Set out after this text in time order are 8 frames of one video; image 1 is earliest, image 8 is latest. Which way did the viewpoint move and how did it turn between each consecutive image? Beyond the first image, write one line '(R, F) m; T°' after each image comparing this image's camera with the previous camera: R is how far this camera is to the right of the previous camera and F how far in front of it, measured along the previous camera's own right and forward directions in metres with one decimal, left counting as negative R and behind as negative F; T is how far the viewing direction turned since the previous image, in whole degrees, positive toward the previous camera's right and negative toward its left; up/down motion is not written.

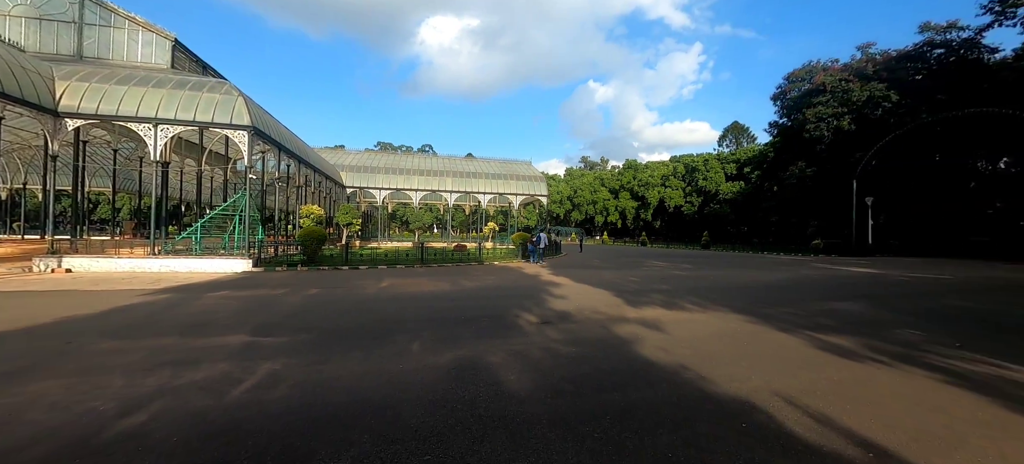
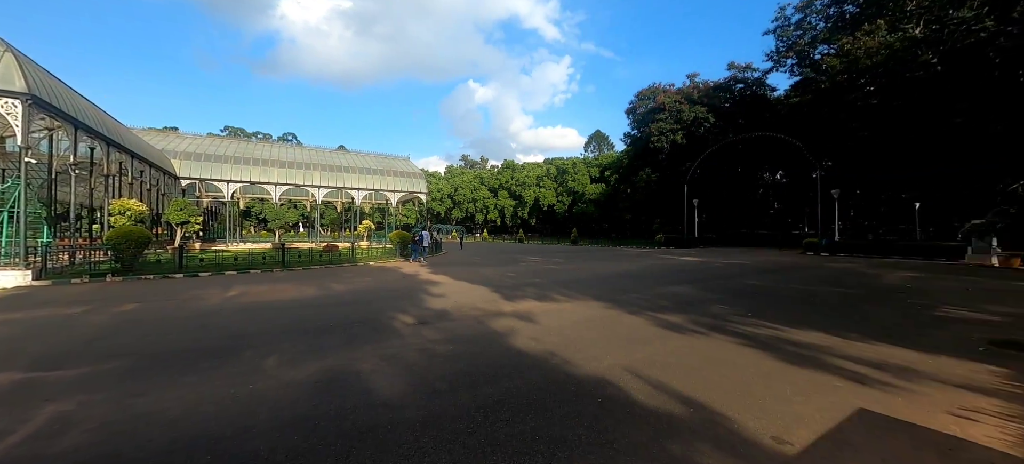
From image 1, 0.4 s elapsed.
(+0.1, 0.0) m; +17°
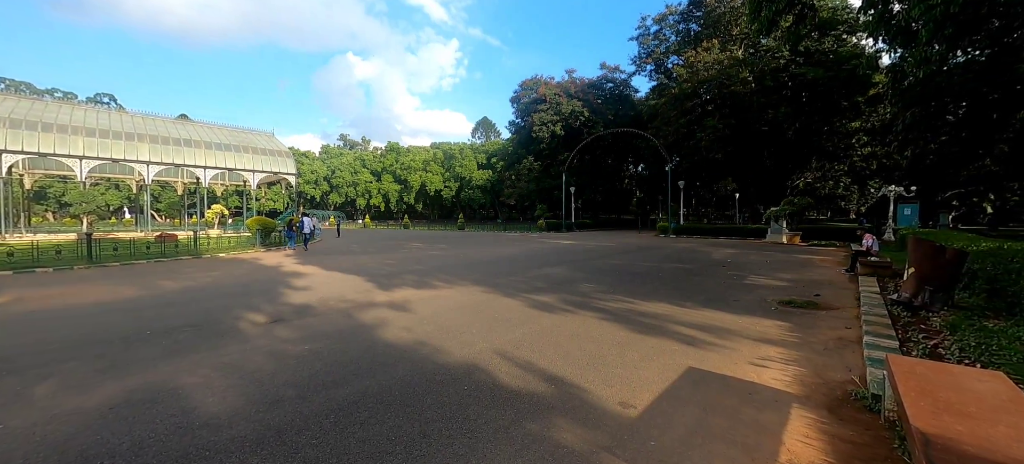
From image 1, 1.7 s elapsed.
(+0.2, +0.1) m; +16°
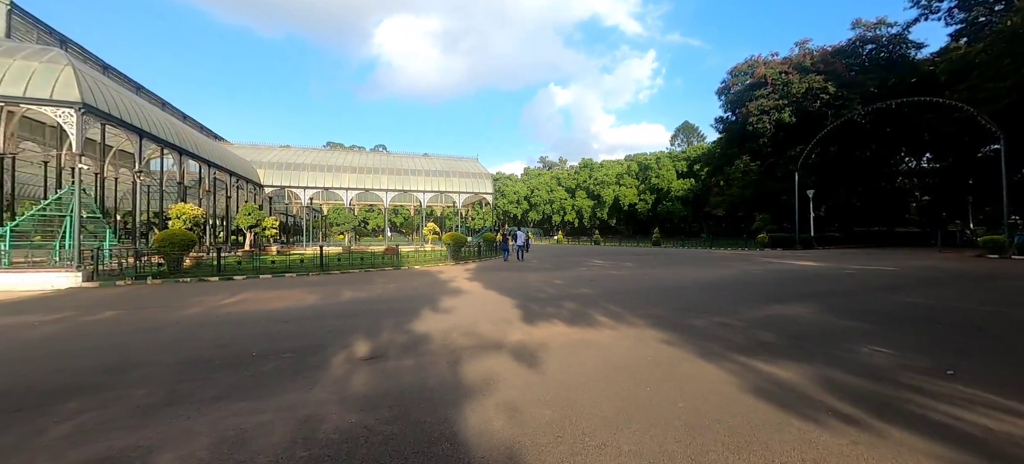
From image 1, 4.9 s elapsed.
(+0.1, +2.5) m; -28°
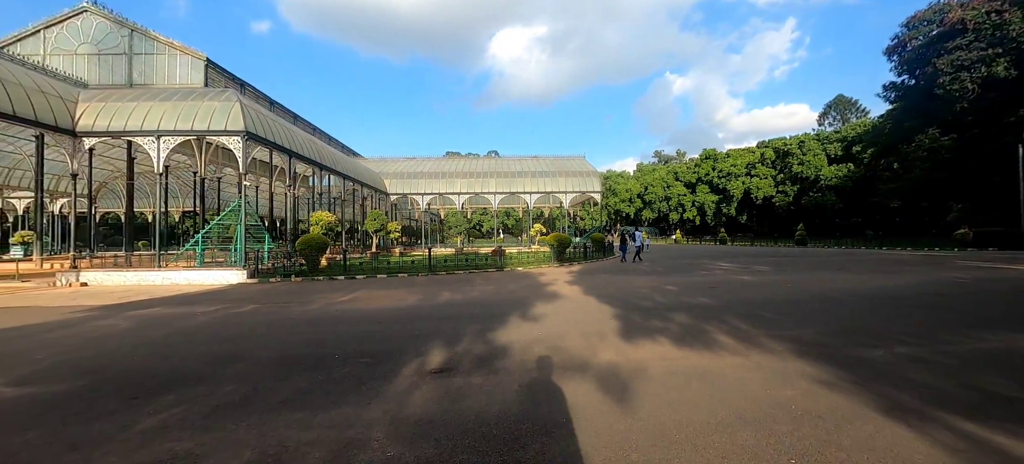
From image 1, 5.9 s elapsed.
(+0.3, +0.8) m; -16°
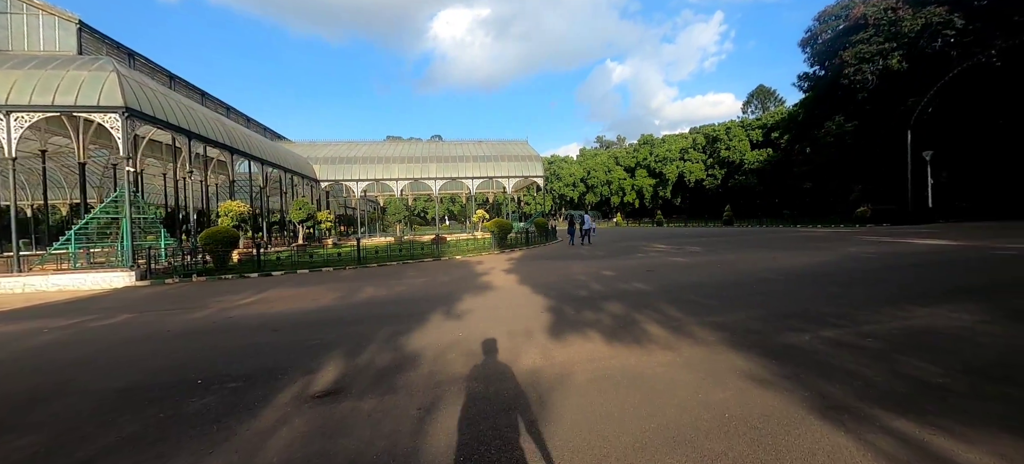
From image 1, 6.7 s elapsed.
(+0.4, +0.6) m; +7°
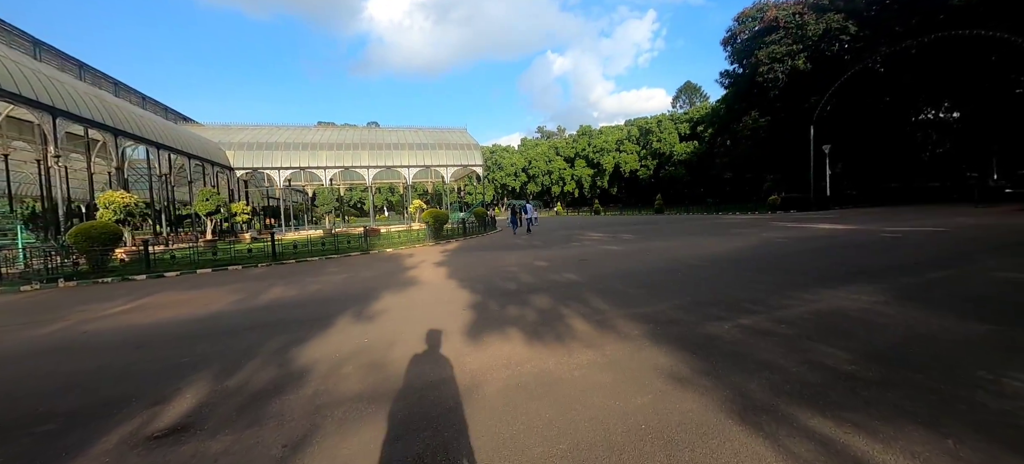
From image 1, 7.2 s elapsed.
(+0.3, +0.4) m; +8°
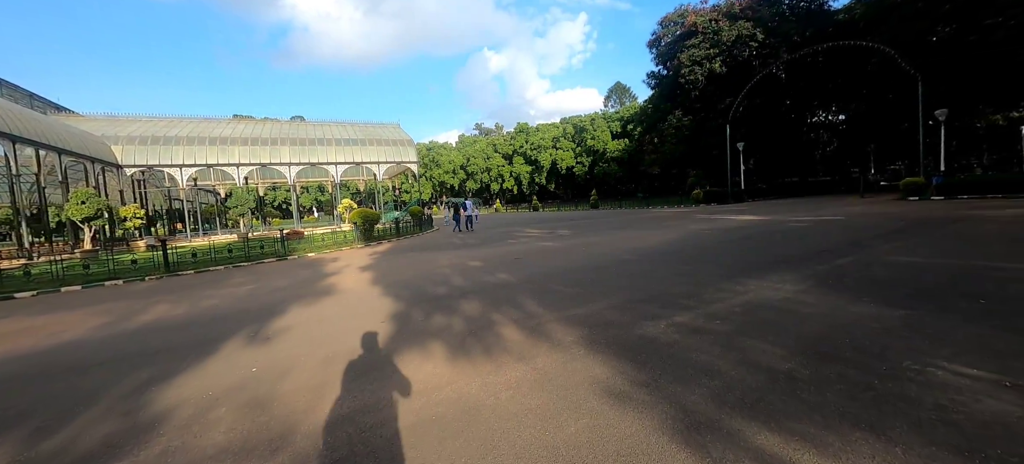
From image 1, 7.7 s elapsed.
(+0.2, +0.5) m; +8°
